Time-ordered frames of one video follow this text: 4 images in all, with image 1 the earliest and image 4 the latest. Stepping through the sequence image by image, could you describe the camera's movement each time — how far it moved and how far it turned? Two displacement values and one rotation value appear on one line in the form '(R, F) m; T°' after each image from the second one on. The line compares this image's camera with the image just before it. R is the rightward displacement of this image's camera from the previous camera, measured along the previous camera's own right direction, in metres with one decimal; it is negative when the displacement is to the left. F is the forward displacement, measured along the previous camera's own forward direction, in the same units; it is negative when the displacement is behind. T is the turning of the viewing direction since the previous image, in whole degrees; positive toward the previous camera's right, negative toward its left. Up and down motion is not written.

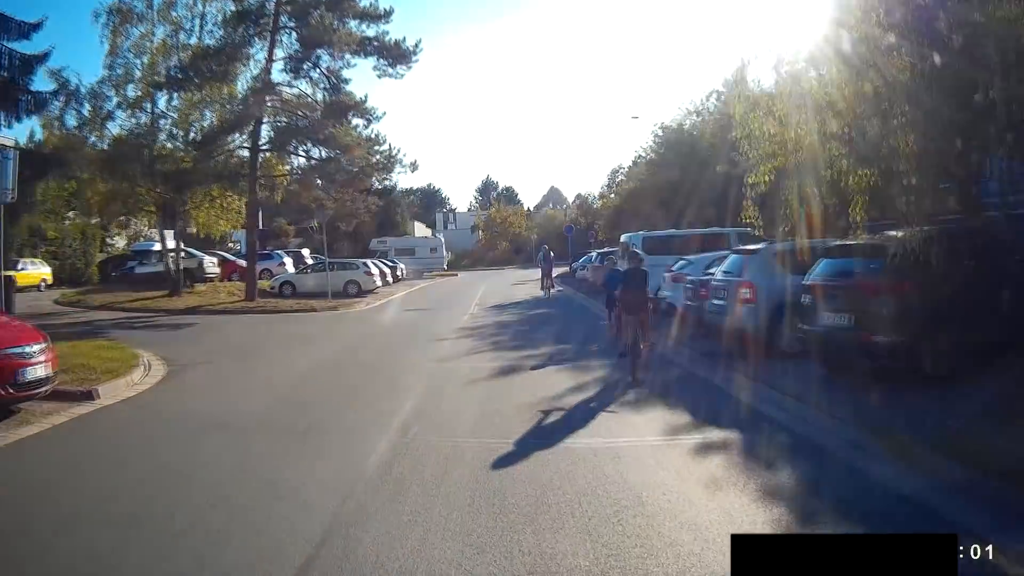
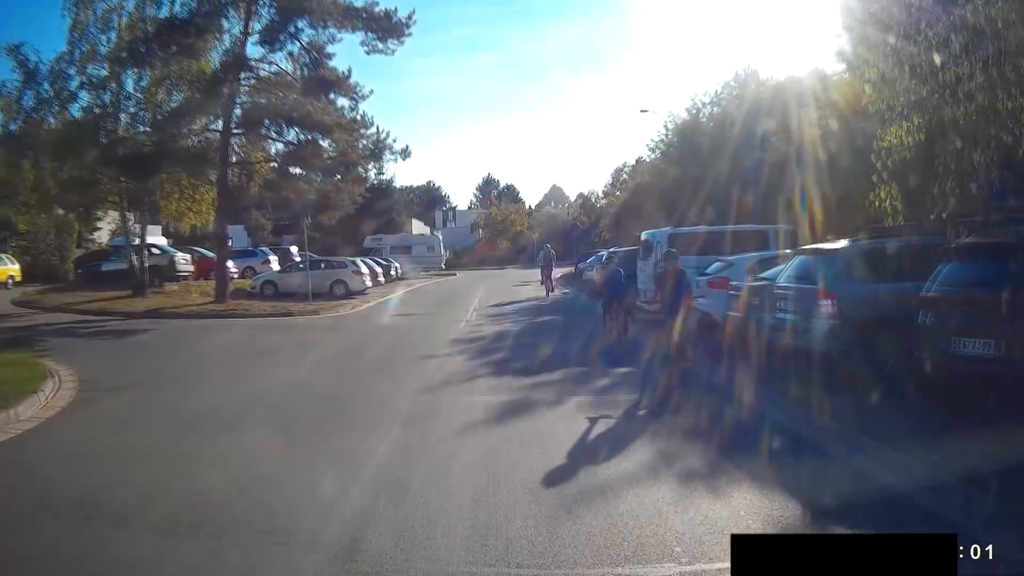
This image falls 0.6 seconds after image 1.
(-0.1, +1.9) m; 0°
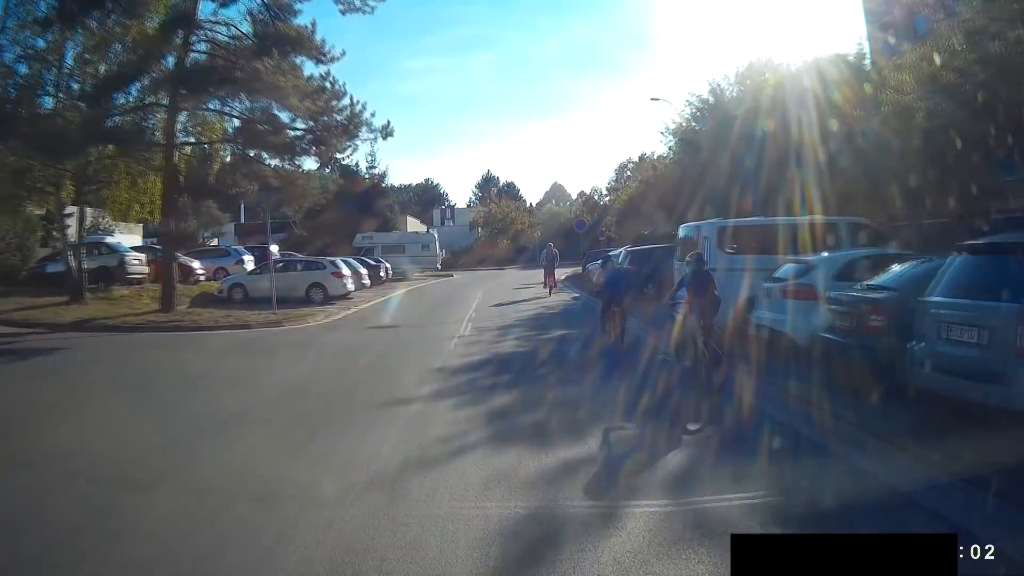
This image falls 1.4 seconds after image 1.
(0.0, +2.4) m; 0°
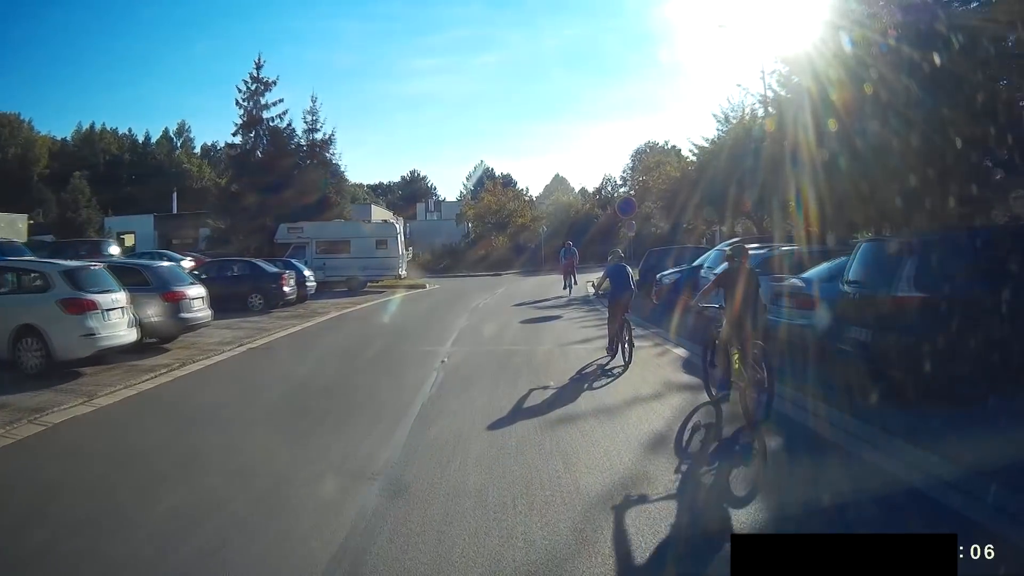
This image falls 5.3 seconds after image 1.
(-0.3, -0.9) m; 0°
